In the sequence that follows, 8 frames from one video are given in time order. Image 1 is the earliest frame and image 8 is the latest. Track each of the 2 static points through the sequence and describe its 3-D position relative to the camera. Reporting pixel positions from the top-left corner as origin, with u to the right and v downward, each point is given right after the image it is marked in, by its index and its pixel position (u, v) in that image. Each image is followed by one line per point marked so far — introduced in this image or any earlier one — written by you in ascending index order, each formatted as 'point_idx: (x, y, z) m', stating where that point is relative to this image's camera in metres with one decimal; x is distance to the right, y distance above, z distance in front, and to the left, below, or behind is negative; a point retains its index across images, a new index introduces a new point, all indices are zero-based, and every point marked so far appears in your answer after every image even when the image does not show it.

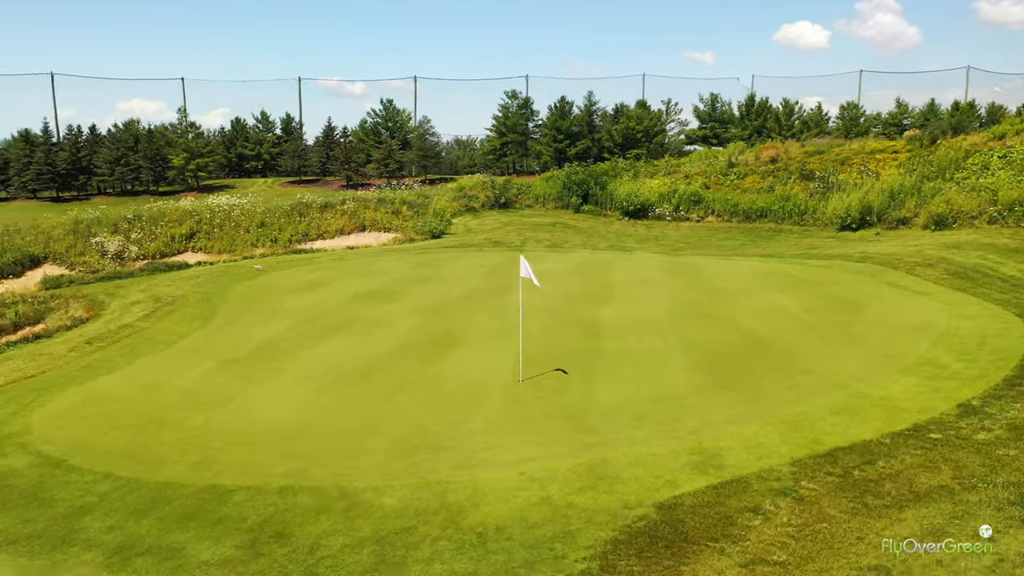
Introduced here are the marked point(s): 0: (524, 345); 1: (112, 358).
0: (+0.2, -1.1, +15.0) m
1: (-7.6, -1.3, +15.5) m
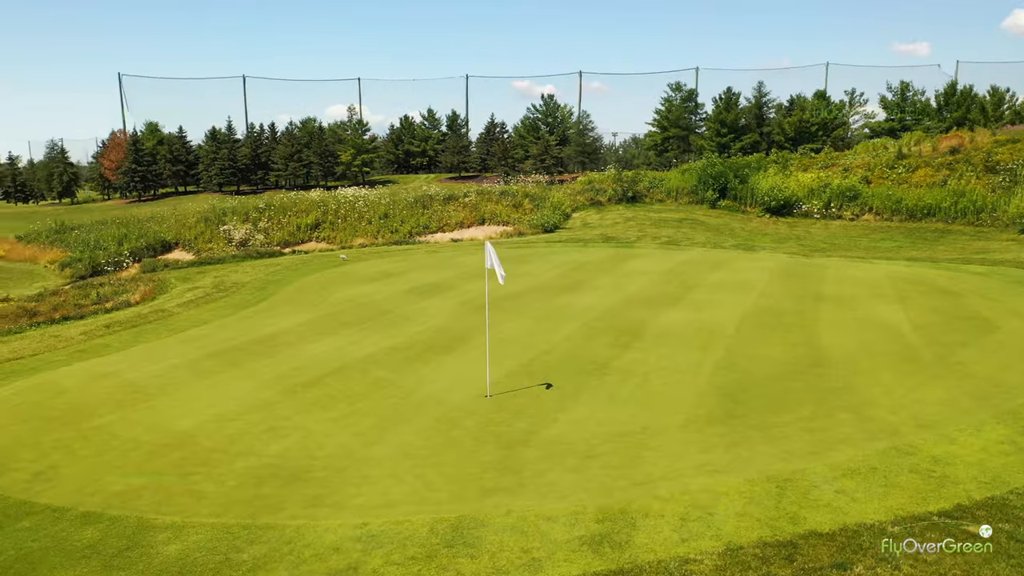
0: (+0.3, -1.0, +12.6) m
1: (-7.3, -1.0, +14.8) m
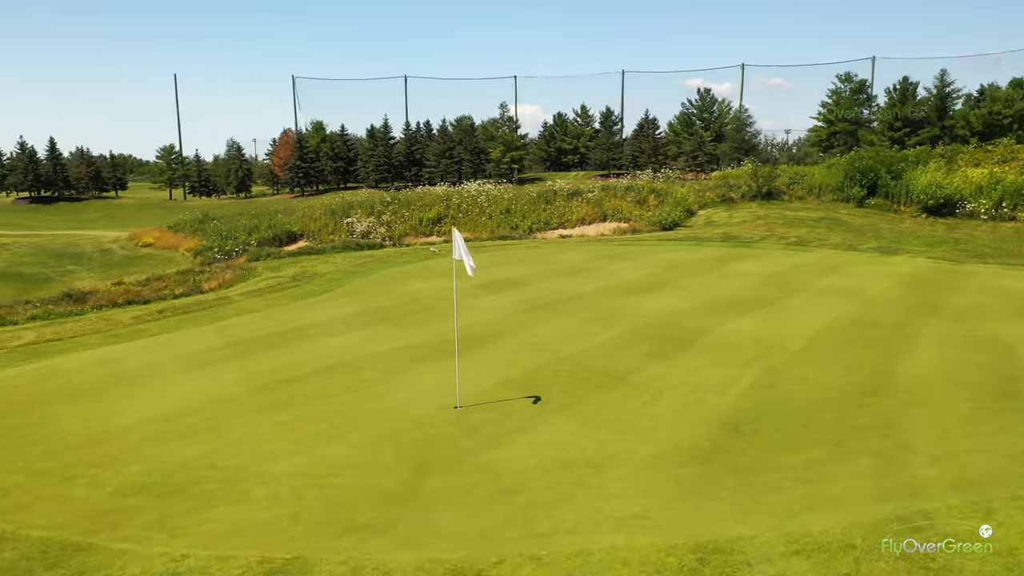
0: (+0.5, -1.0, +11.1) m
1: (-6.5, -0.7, +14.8) m
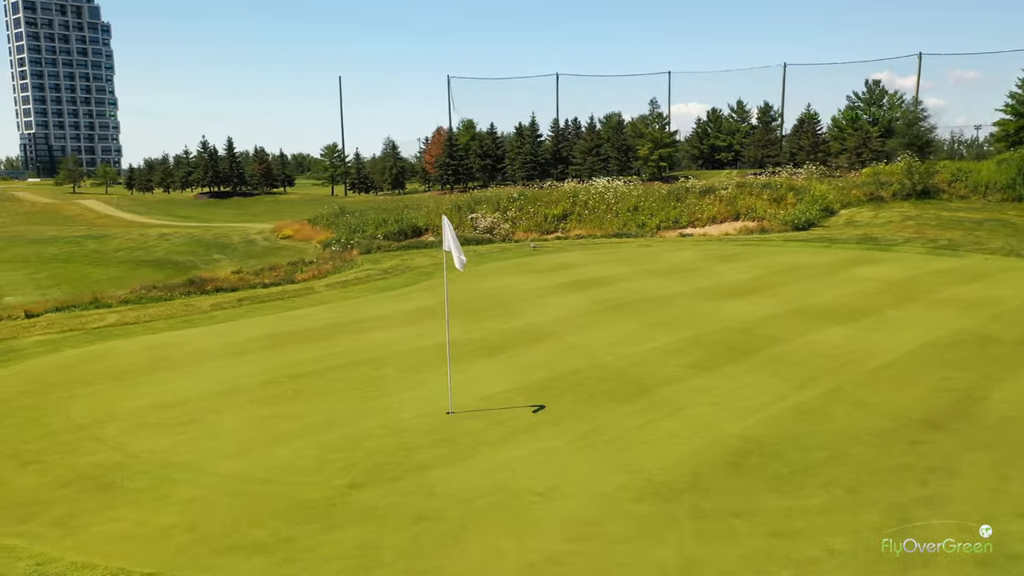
0: (+0.8, -1.0, +10.1) m
1: (-5.3, -0.5, +15.0) m
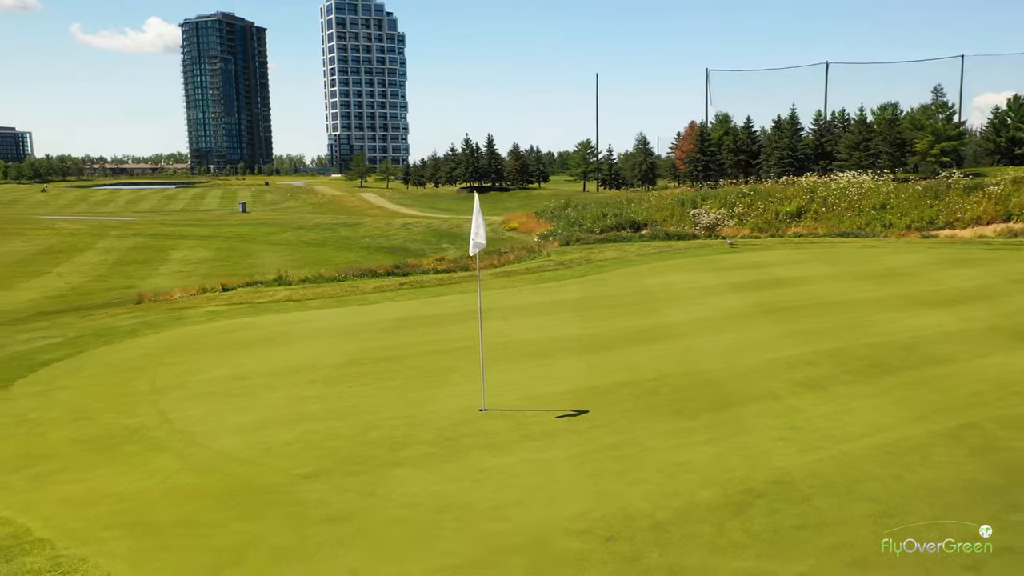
0: (+1.7, -0.9, +8.8) m
1: (-2.5, -0.2, +15.4) m
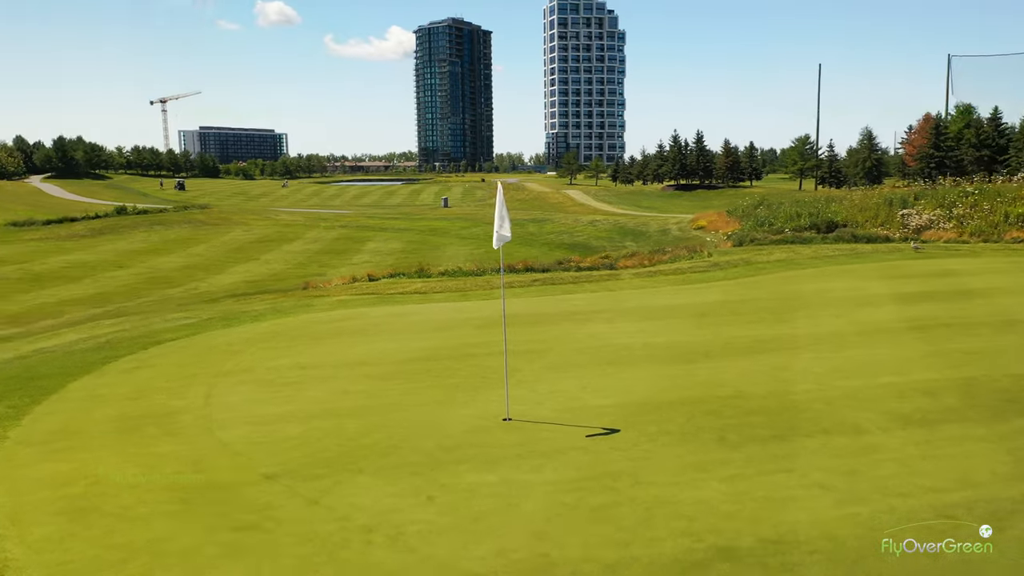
0: (+2.2, -1.0, +7.6) m
1: (-0.2, -0.1, +15.1) m
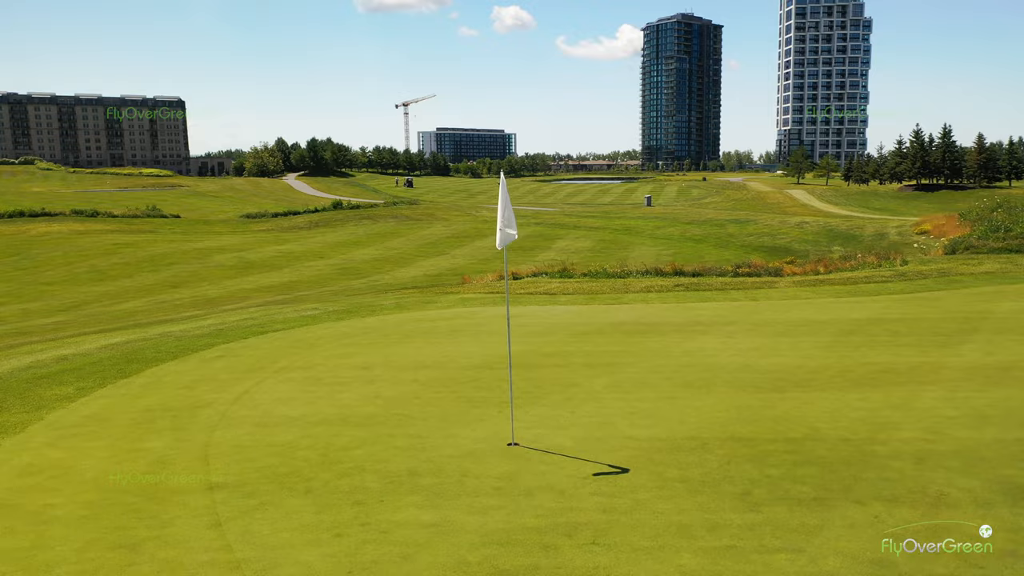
0: (+2.4, -1.1, +6.2) m
1: (+2.1, -0.2, +14.0) m
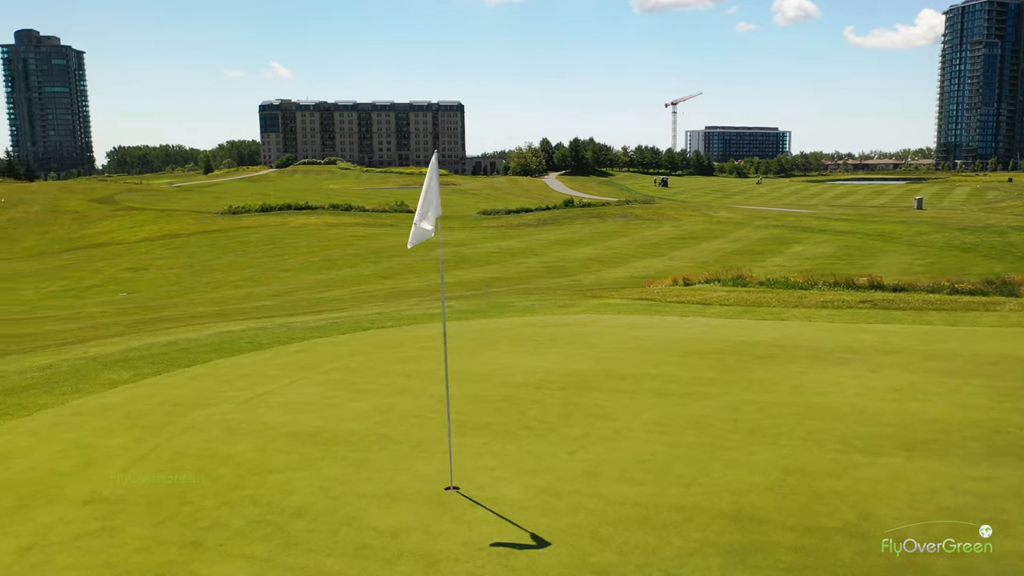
0: (+2.0, -1.3, +4.3) m
1: (+4.2, -0.4, +11.8) m
